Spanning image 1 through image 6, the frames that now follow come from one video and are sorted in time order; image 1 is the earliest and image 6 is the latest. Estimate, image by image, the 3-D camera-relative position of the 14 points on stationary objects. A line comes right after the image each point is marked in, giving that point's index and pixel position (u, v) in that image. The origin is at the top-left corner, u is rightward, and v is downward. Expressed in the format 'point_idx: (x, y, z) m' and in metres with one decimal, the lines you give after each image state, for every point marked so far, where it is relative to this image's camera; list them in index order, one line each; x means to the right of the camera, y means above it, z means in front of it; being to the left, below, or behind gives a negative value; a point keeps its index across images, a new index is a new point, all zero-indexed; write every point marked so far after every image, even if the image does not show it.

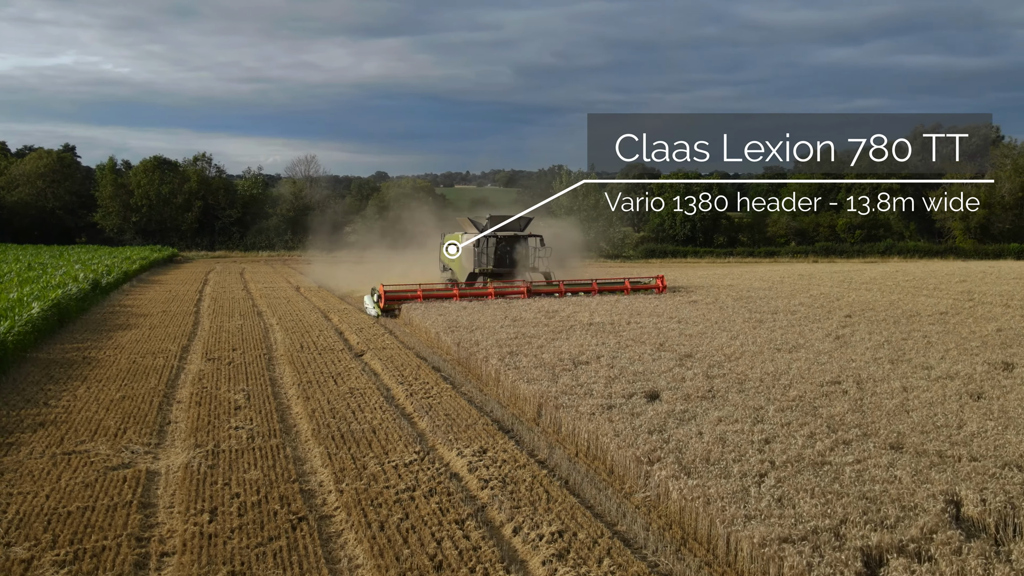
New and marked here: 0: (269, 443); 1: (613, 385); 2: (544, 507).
0: (-1.9, -1.2, +7.5) m
1: (+0.9, -0.8, +8.4) m
2: (+0.2, -1.4, +6.1) m
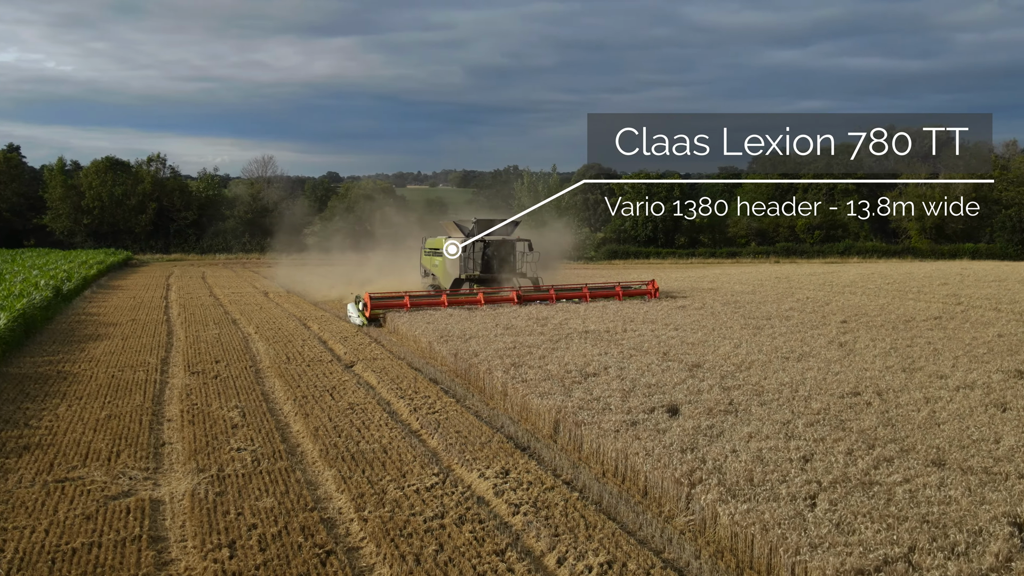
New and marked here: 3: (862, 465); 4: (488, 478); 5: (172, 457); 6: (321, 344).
0: (-1.7, -1.3, +7.1) m
1: (+1.0, -0.9, +8.1) m
2: (+0.4, -1.4, +5.8) m
3: (+2.2, -1.1, +6.3) m
4: (-0.2, -1.3, +6.8) m
5: (-2.6, -1.3, +7.4) m
6: (-2.5, -0.7, +12.7) m
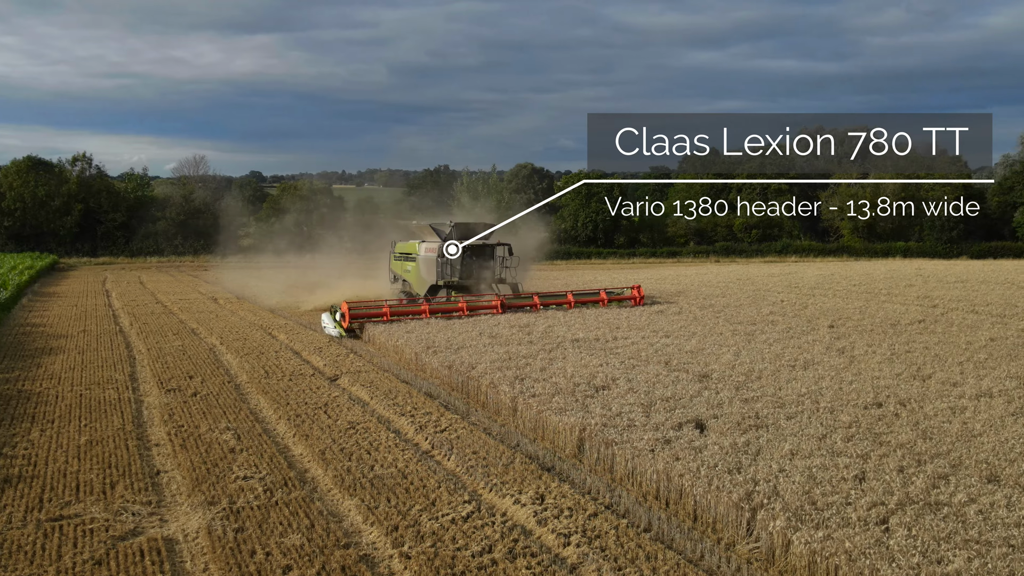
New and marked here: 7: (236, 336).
0: (-1.5, -1.4, +6.6) m
1: (+1.1, -1.0, +7.8) m
2: (+0.7, -1.5, +5.4) m
3: (+2.5, -1.2, +6.1) m
4: (+0.1, -1.4, +6.4) m
5: (-2.4, -1.4, +6.9) m
6: (-2.6, -0.8, +12.1) m
7: (-4.0, -0.7, +14.3) m
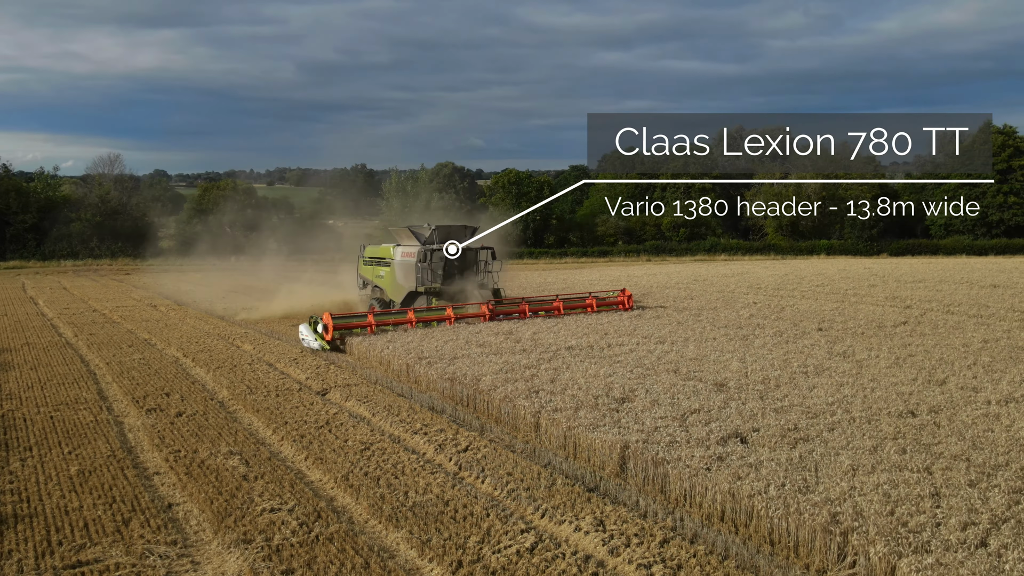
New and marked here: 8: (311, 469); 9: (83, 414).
0: (-1.1, -1.5, +6.1) m
1: (+1.4, -1.1, +7.5) m
2: (+1.2, -1.6, +5.1) m
3: (+2.9, -1.3, +5.9) m
4: (+0.5, -1.5, +6.0) m
5: (-2.0, -1.5, +6.2) m
6: (-2.8, -0.9, +11.4) m
7: (-4.3, -0.8, +13.5) m
8: (-1.5, -1.4, +7.4) m
9: (-4.1, -1.2, +9.3) m
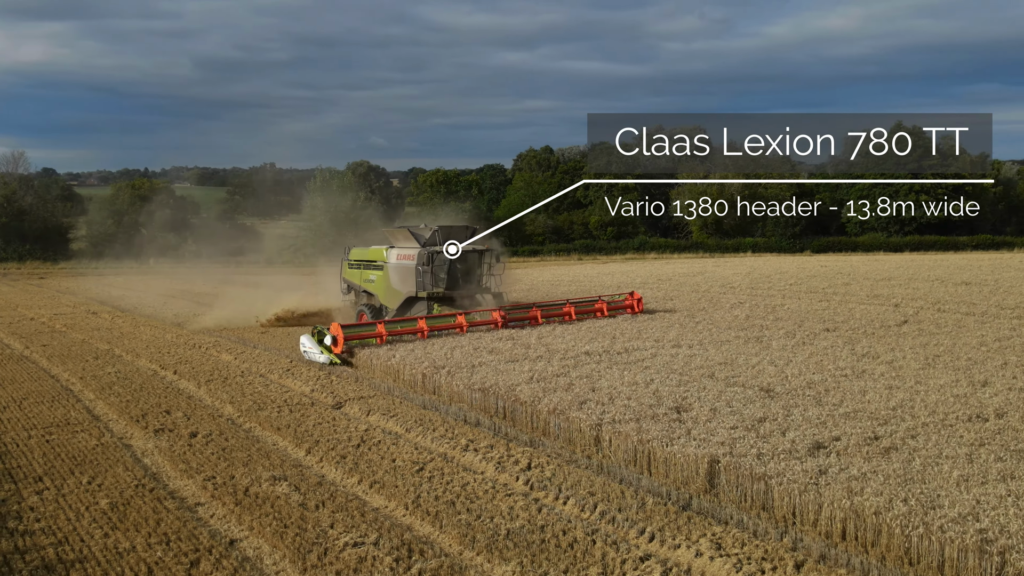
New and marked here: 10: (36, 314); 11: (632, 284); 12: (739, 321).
0: (-0.4, -1.5, +5.5) m
1: (+1.9, -1.1, +7.1) m
2: (+2.0, -1.6, +4.7) m
3: (+3.6, -1.3, +5.7) m
4: (+1.1, -1.5, +5.6) m
5: (-1.4, -1.6, +5.6) m
6: (-2.6, -1.0, +10.6) m
7: (-4.4, -0.9, +12.6) m
8: (-1.0, -1.4, +6.8) m
9: (-3.7, -1.3, +8.4) m
10: (-9.3, -0.5, +19.2) m
11: (+2.3, +0.1, +20.0) m
12: (+3.0, -0.4, +13.2) m
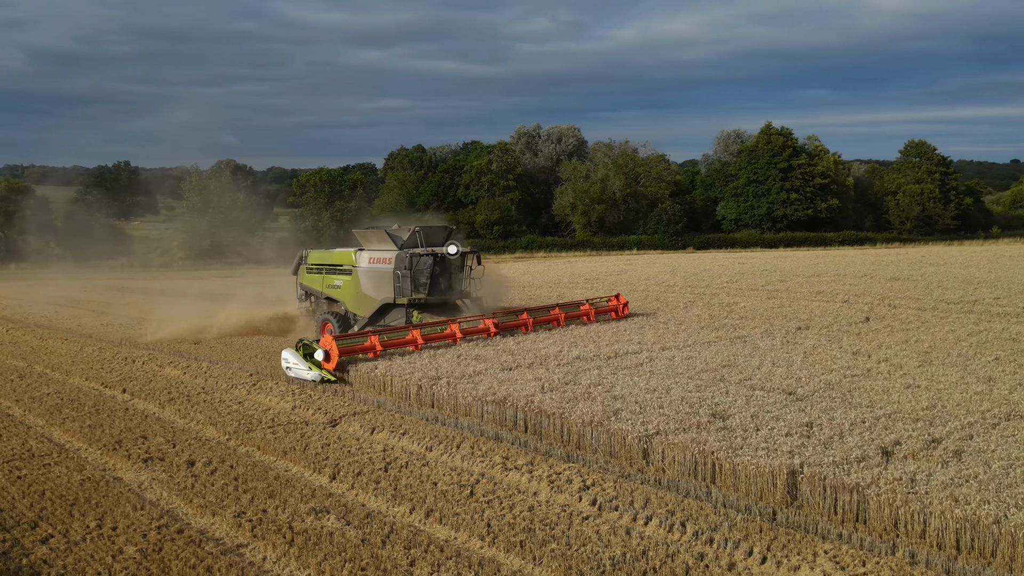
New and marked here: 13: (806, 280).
0: (+0.2, -1.6, +4.9) m
1: (+2.3, -1.1, +6.9) m
2: (+2.7, -1.6, +4.5) m
3: (+4.2, -1.3, +5.7) m
4: (+1.7, -1.6, +5.3) m
5: (-0.7, -1.6, +4.9) m
6: (-2.6, -1.1, +9.7) m
7: (-4.7, -1.0, +11.4) m
8: (-0.5, -1.5, +6.2) m
9: (-3.4, -1.4, +7.4) m
10: (-10.5, -0.7, +17.3) m
11: (+0.9, +0.1, +19.7) m
12: (+2.5, -0.4, +13.1) m
13: (+5.2, +0.1, +17.5) m
